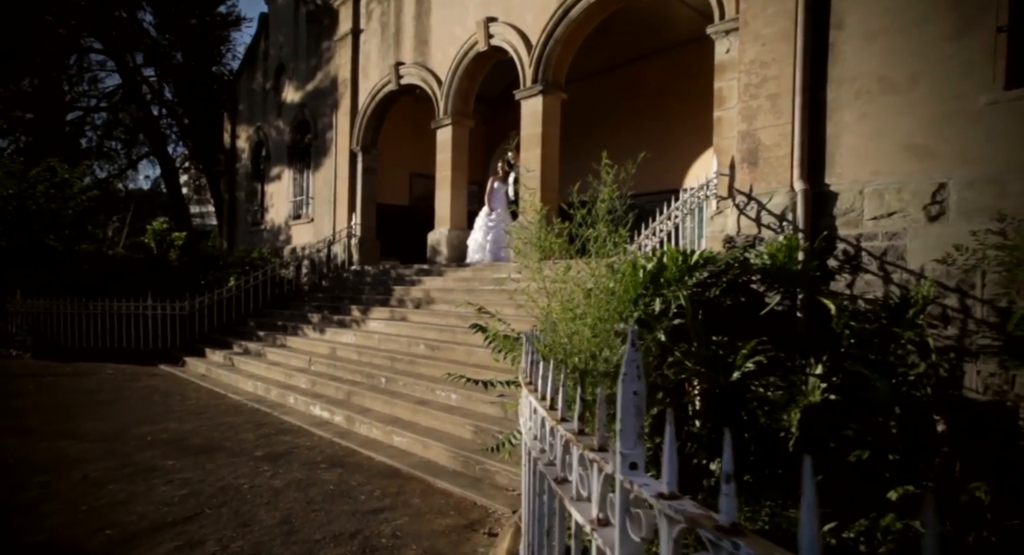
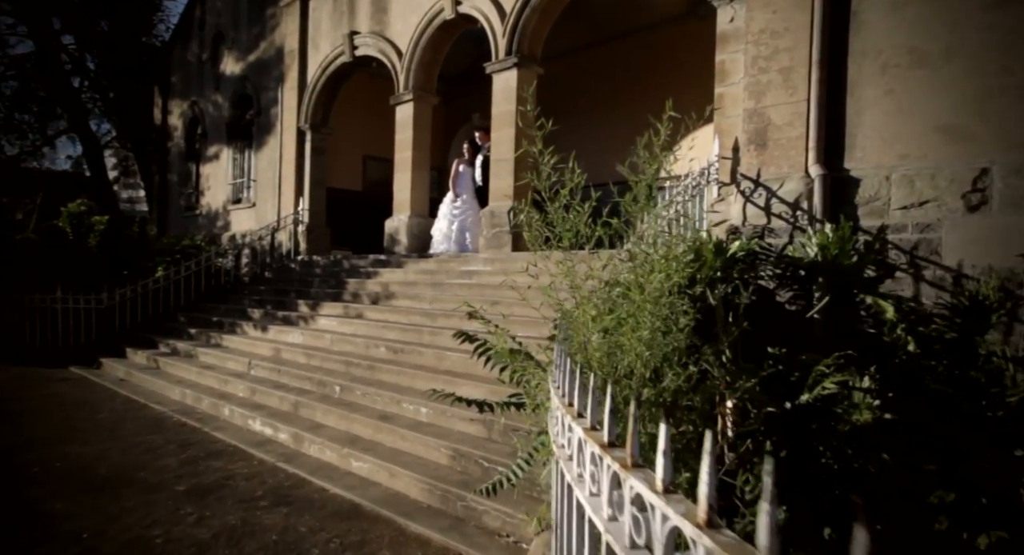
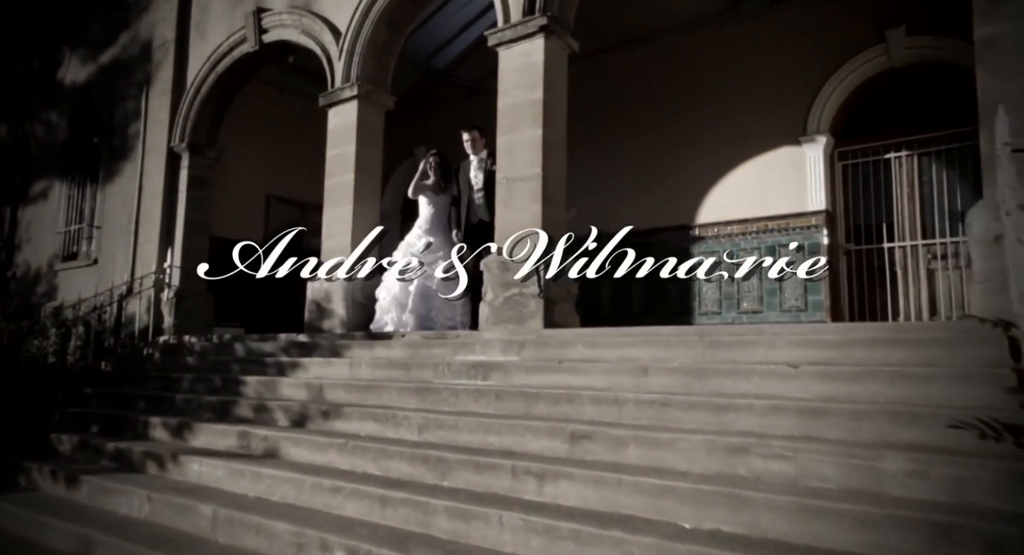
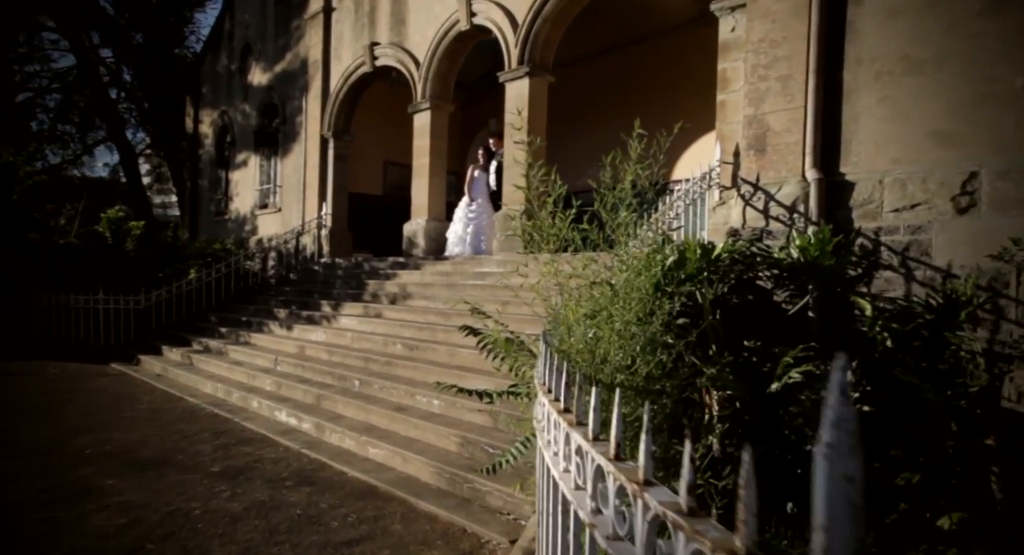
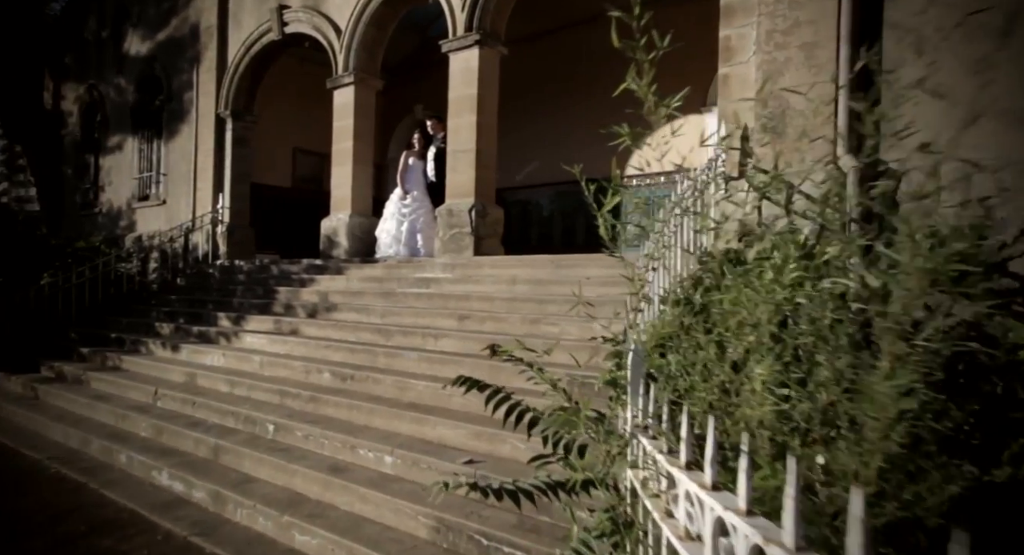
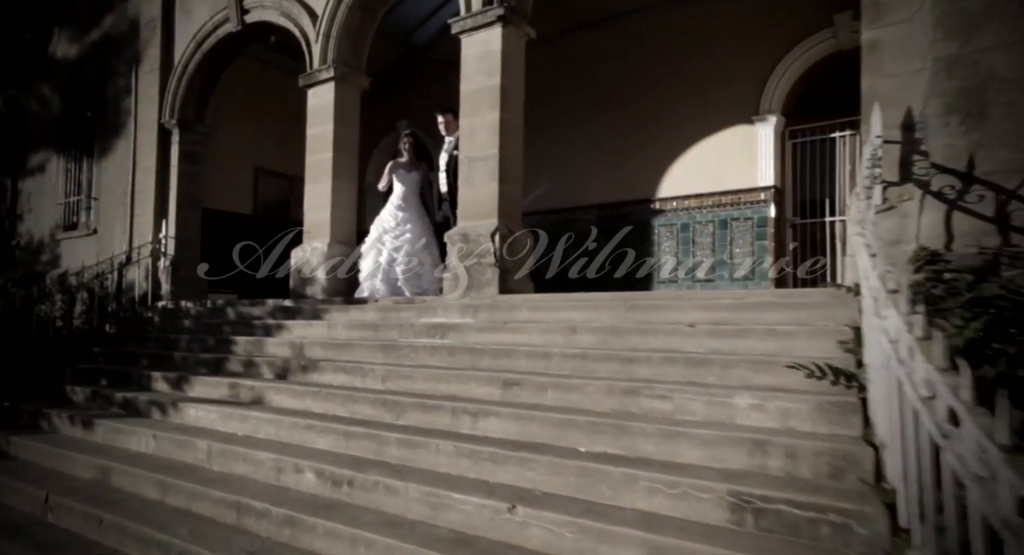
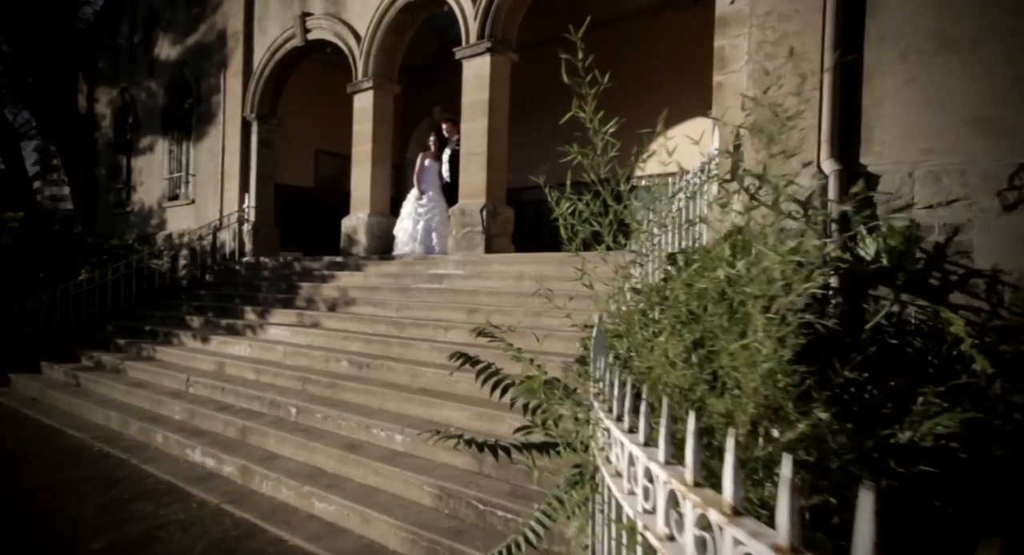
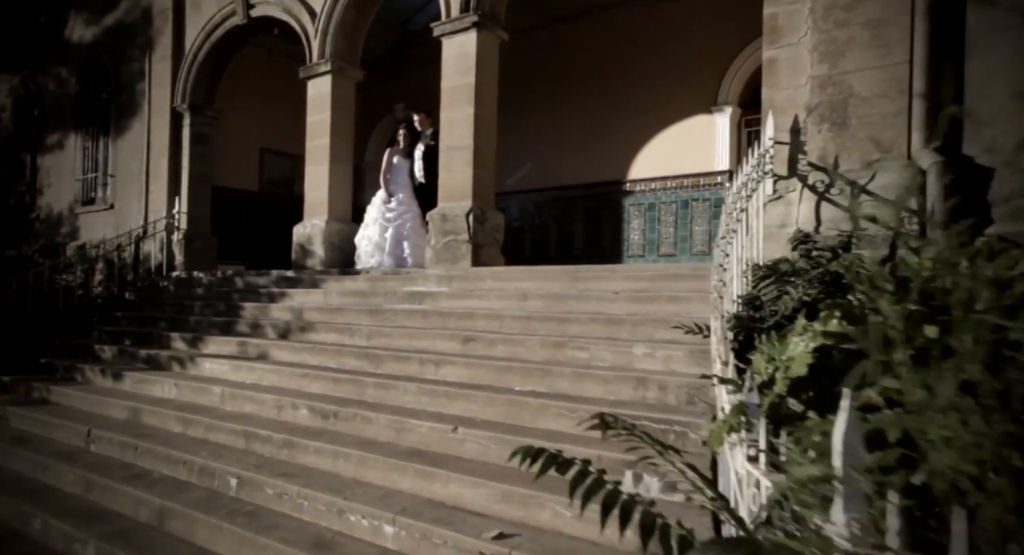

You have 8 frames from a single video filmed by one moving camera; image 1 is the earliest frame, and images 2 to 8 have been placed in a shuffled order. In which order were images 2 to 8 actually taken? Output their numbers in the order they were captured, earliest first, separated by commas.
4, 2, 7, 5, 8, 6, 3
